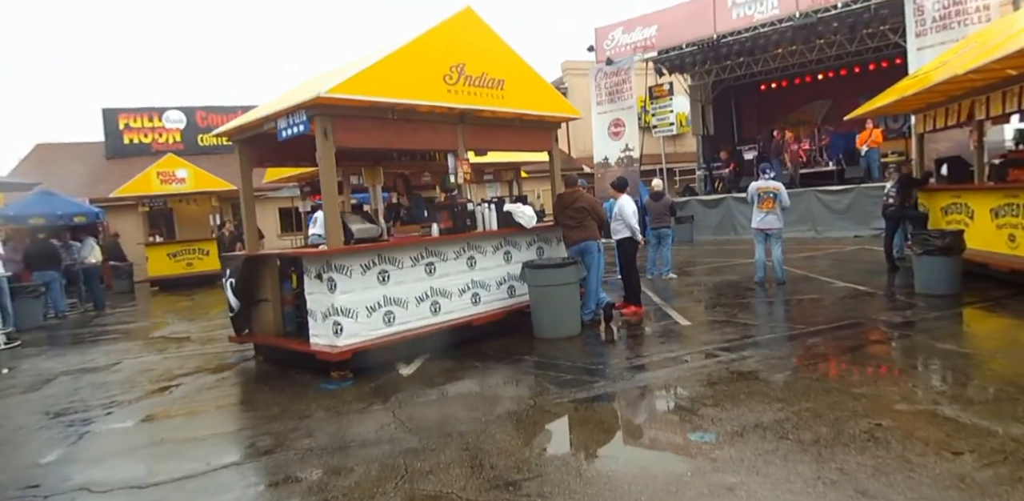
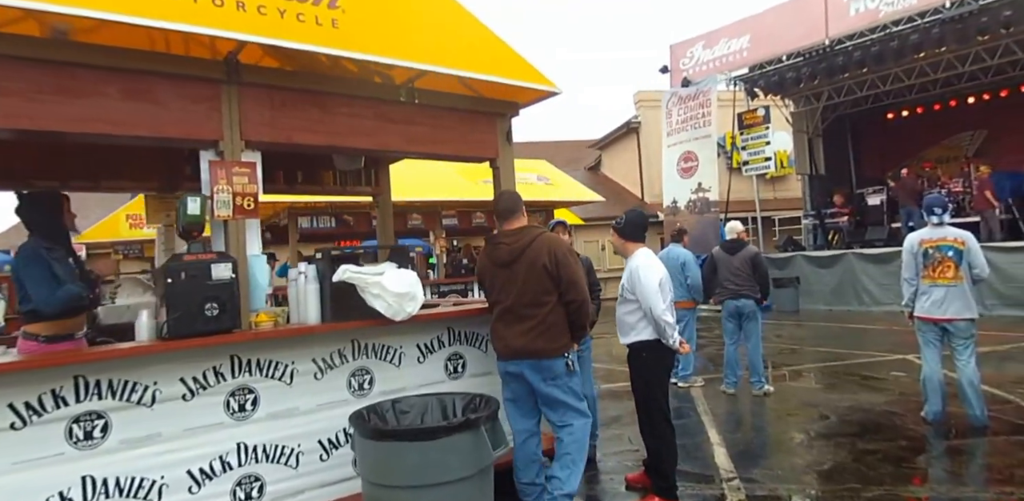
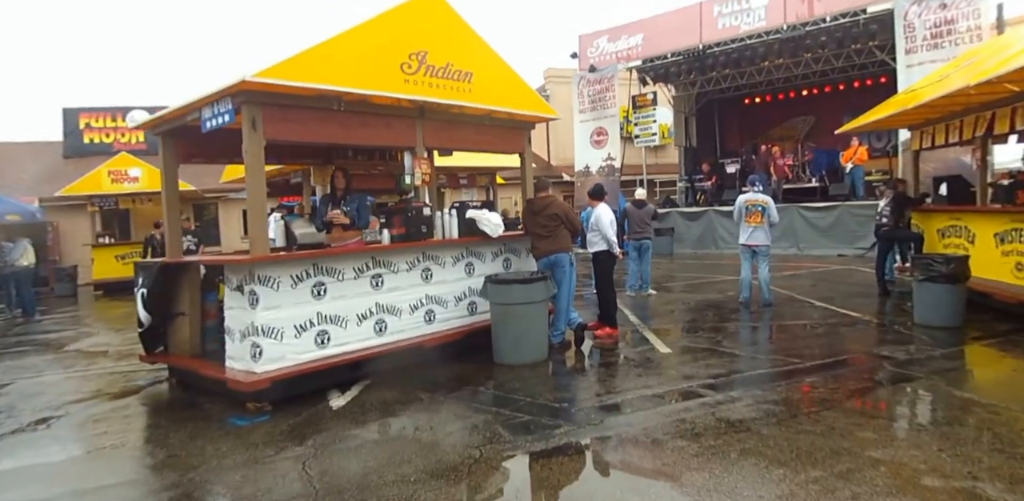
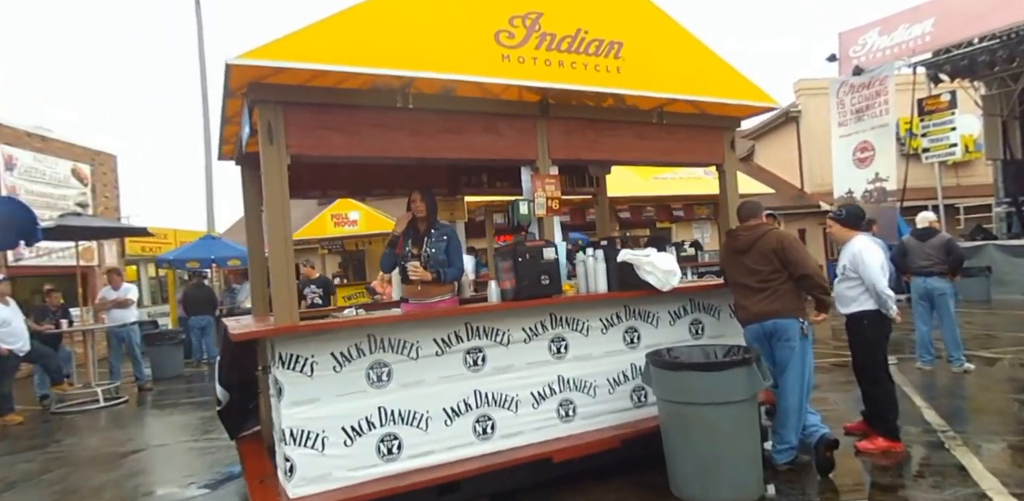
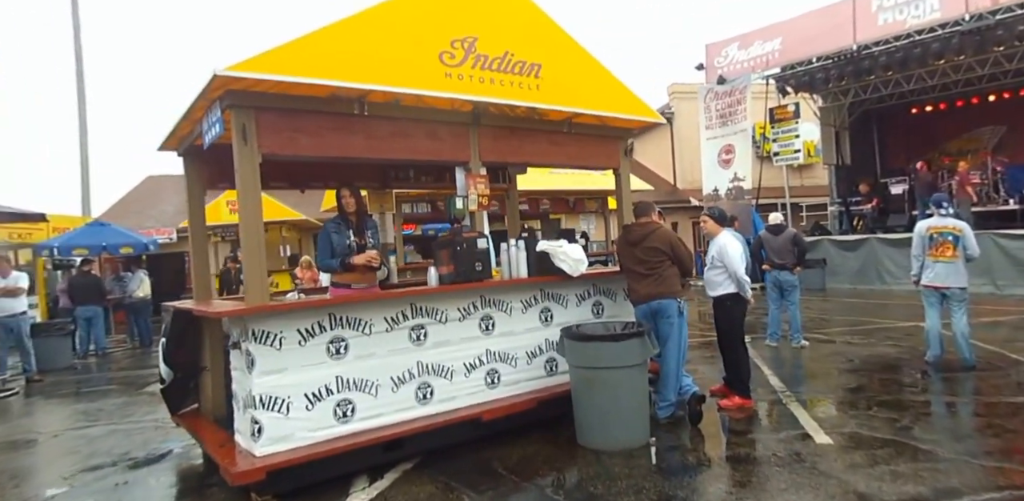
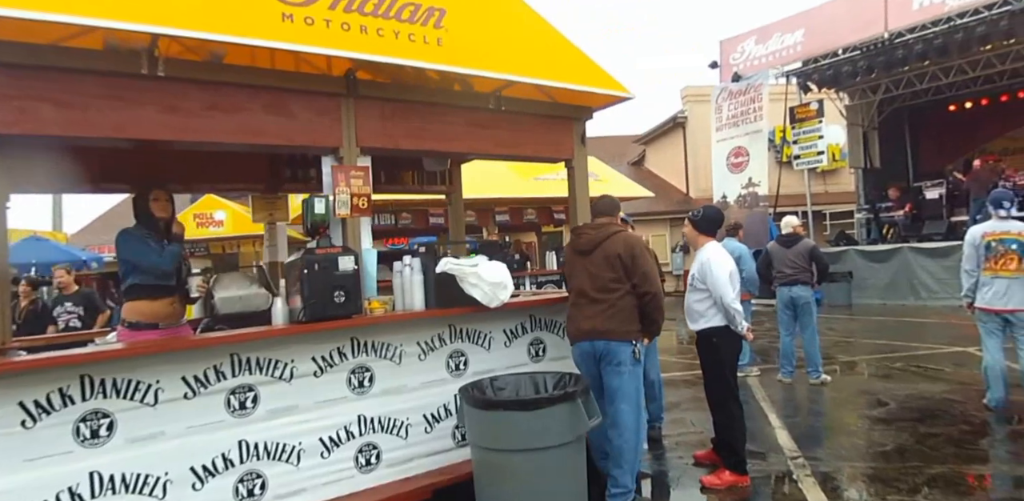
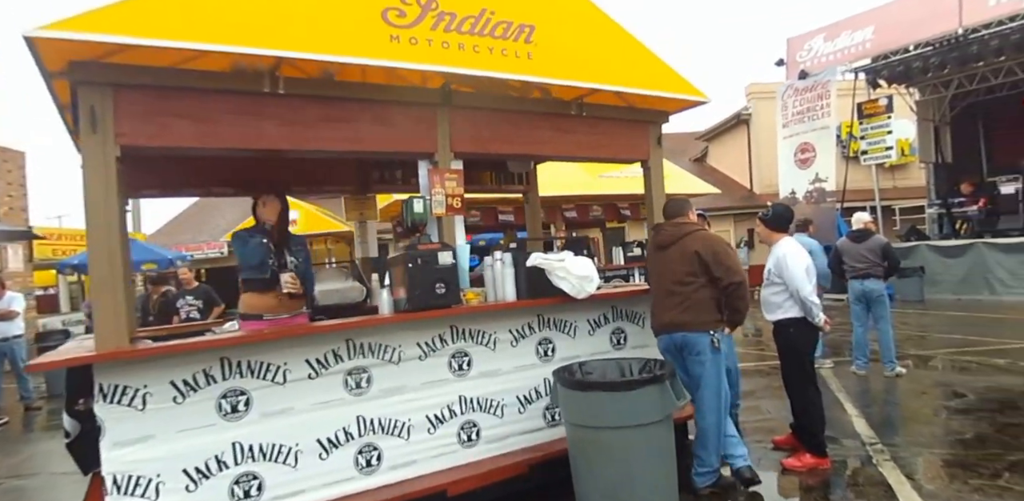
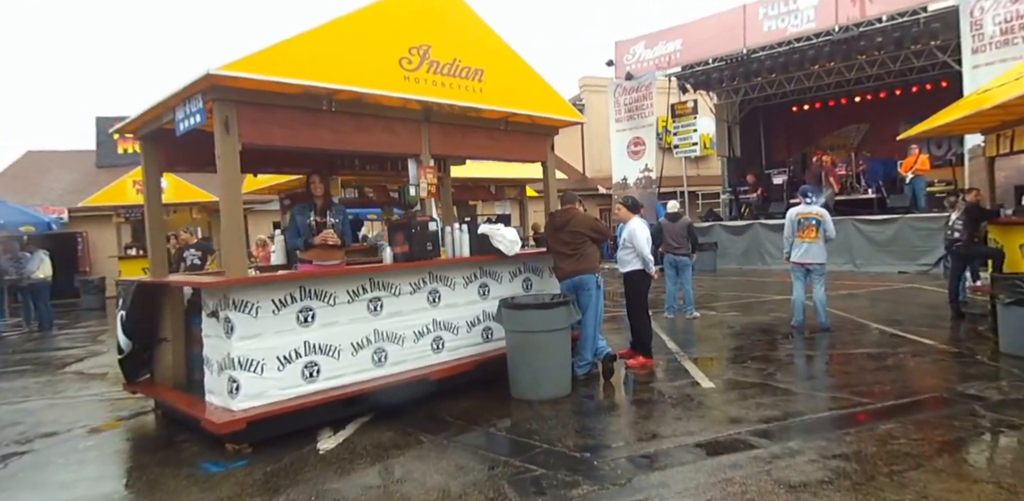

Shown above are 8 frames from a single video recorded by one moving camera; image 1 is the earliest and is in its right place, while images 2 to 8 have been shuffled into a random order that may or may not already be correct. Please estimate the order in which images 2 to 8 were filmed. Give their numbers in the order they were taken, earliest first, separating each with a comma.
3, 8, 5, 4, 7, 6, 2
